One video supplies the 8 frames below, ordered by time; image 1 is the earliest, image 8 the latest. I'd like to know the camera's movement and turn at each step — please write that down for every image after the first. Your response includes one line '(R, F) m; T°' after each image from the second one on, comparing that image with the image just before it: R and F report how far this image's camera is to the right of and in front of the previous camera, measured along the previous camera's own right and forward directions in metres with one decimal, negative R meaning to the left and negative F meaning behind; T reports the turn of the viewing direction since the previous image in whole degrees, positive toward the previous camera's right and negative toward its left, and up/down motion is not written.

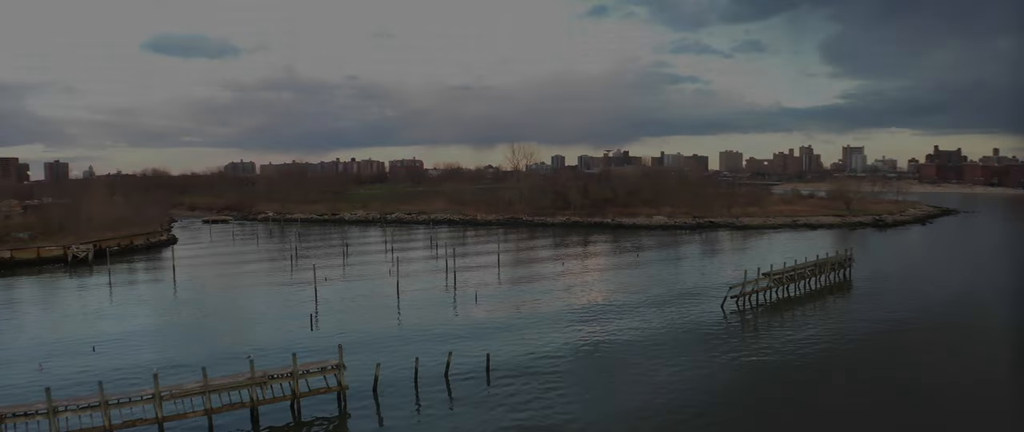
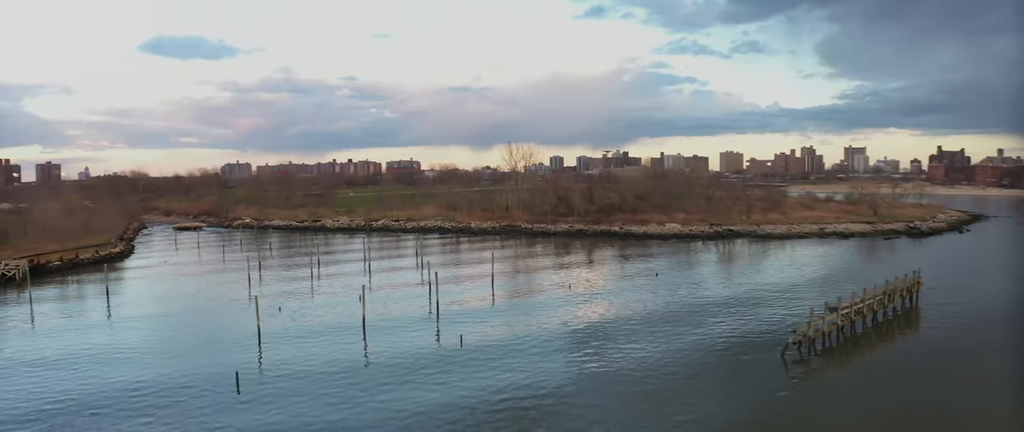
(+0.1, +5.5) m; 0°
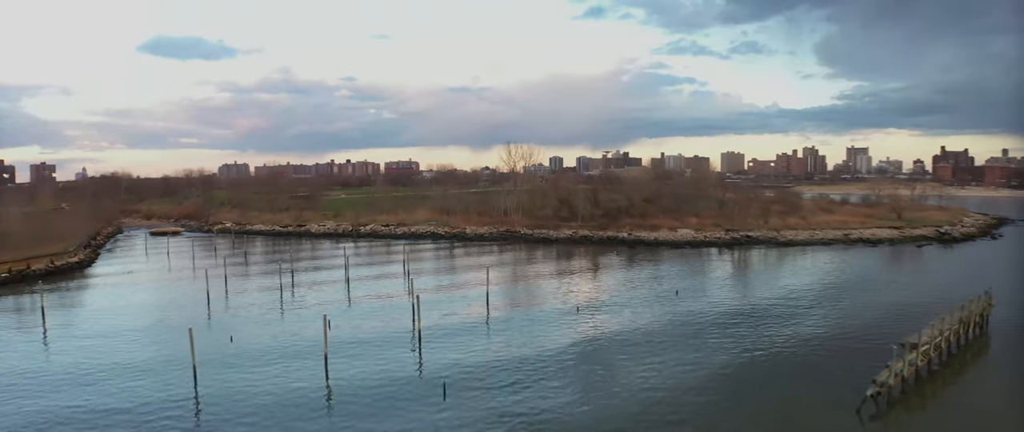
(0.0, +4.1) m; 0°
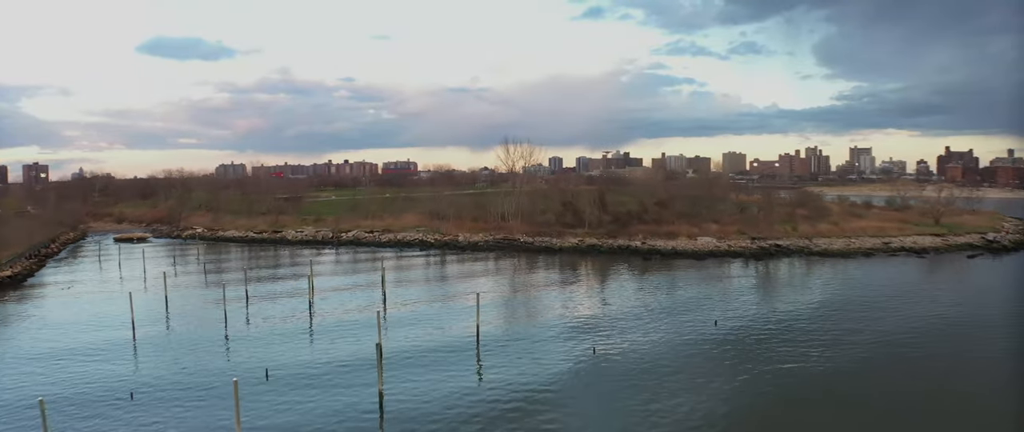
(+0.1, +5.4) m; 0°
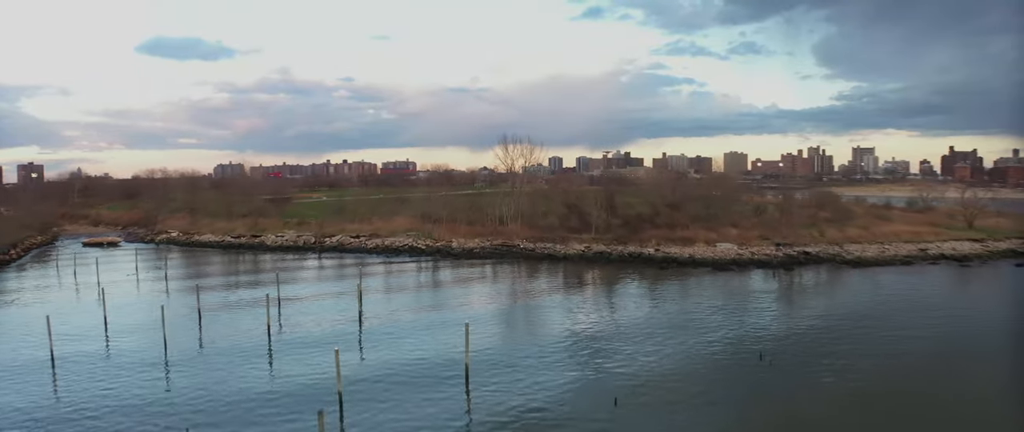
(0.0, +4.0) m; 0°
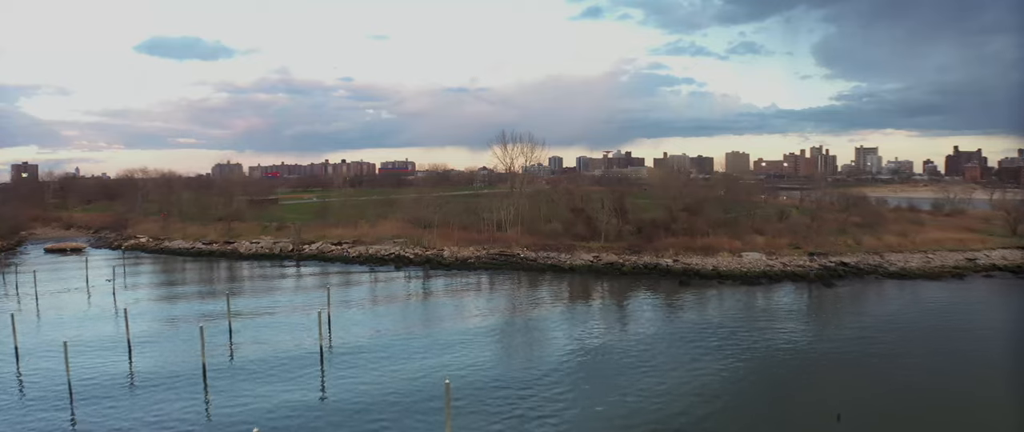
(0.0, +4.3) m; 0°
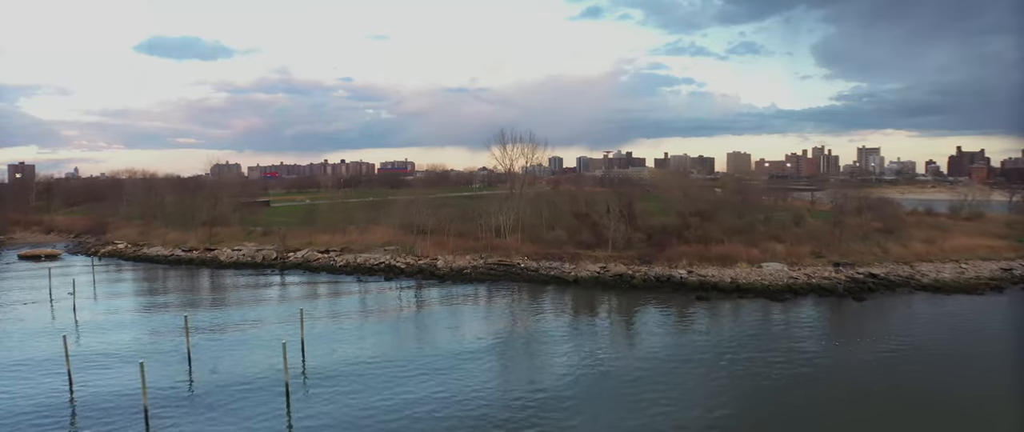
(0.0, +2.6) m; 0°
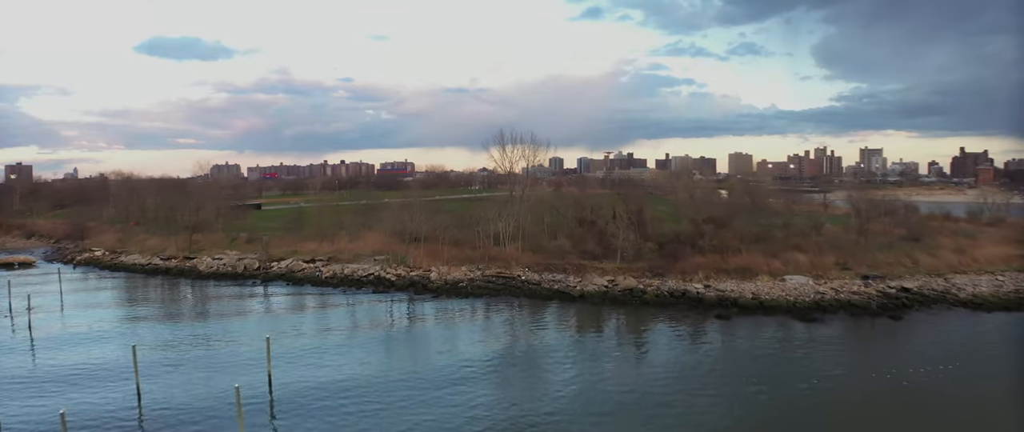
(0.0, +2.5) m; 0°
